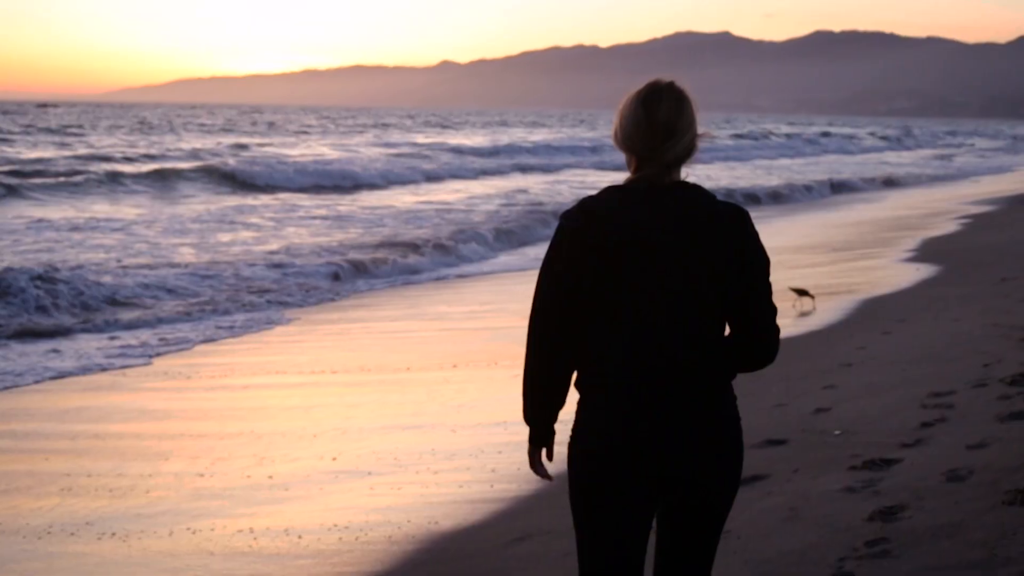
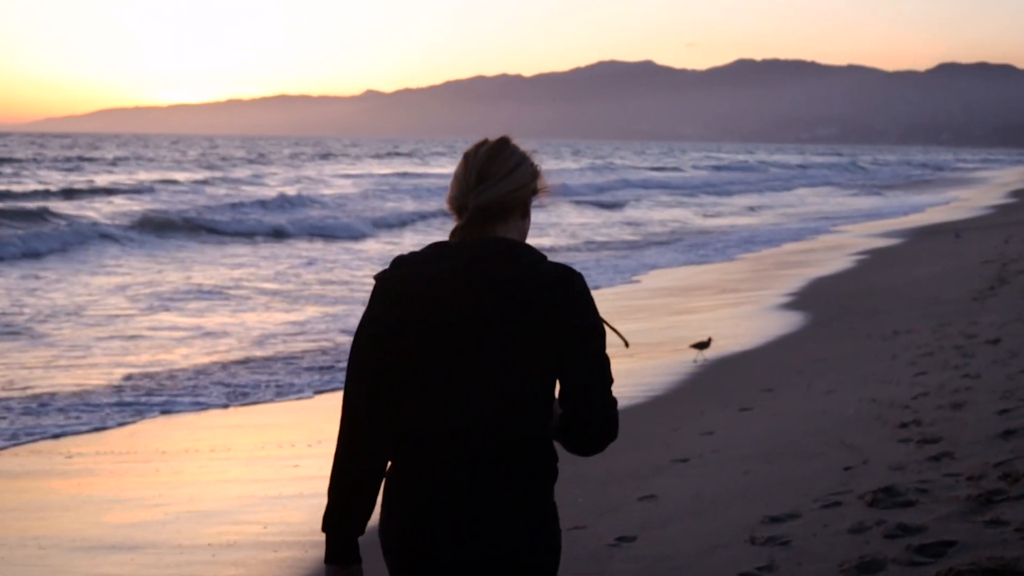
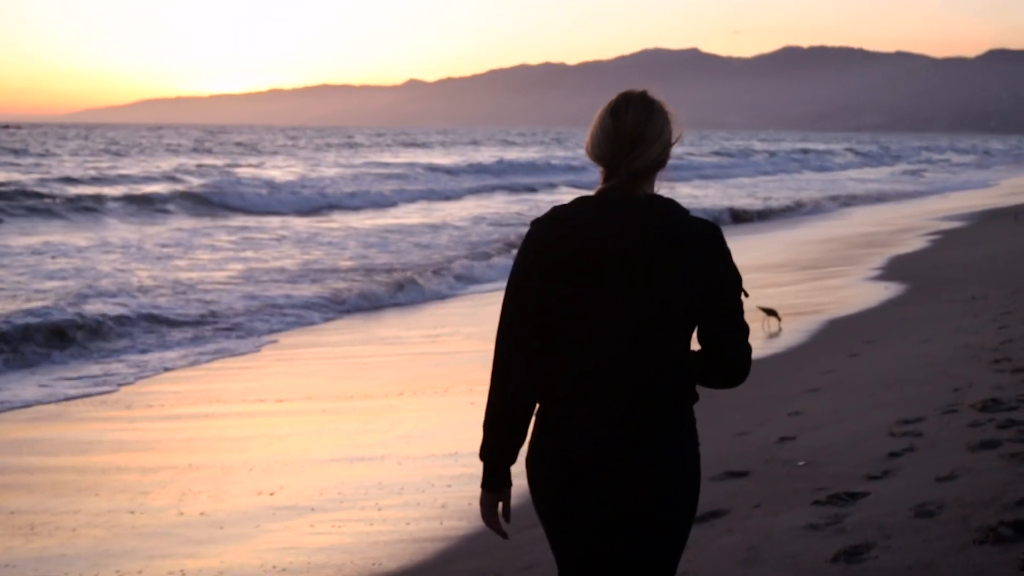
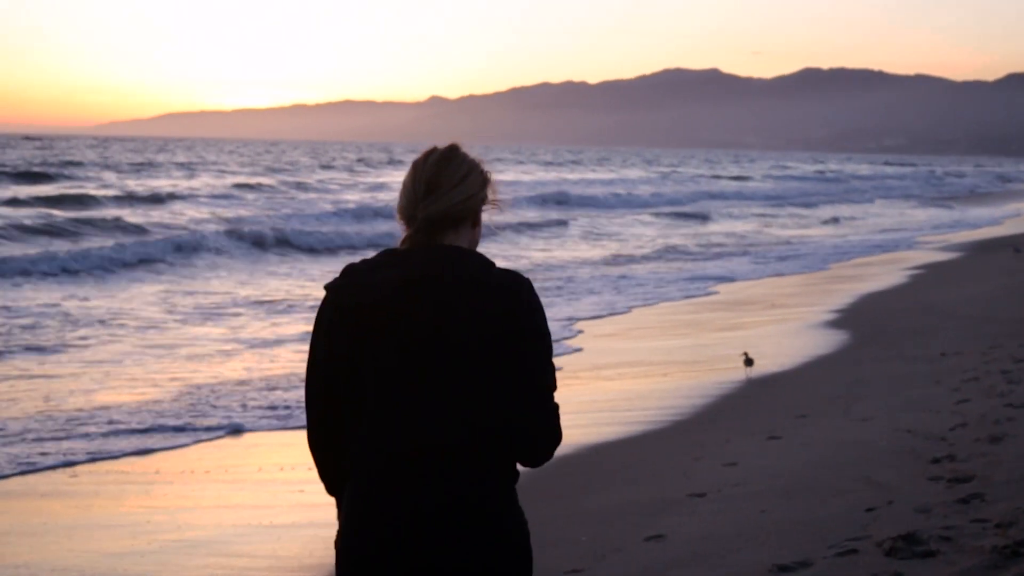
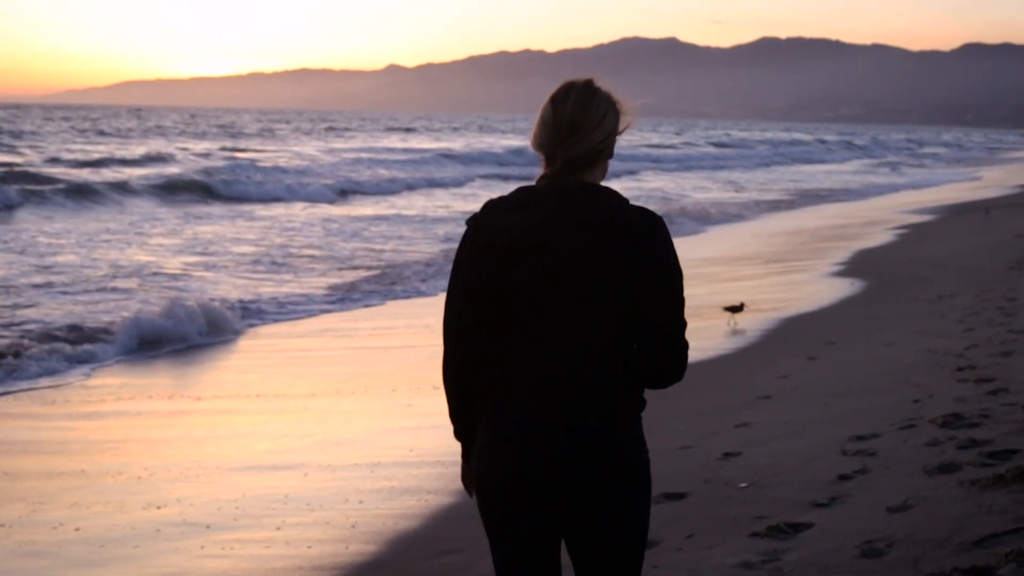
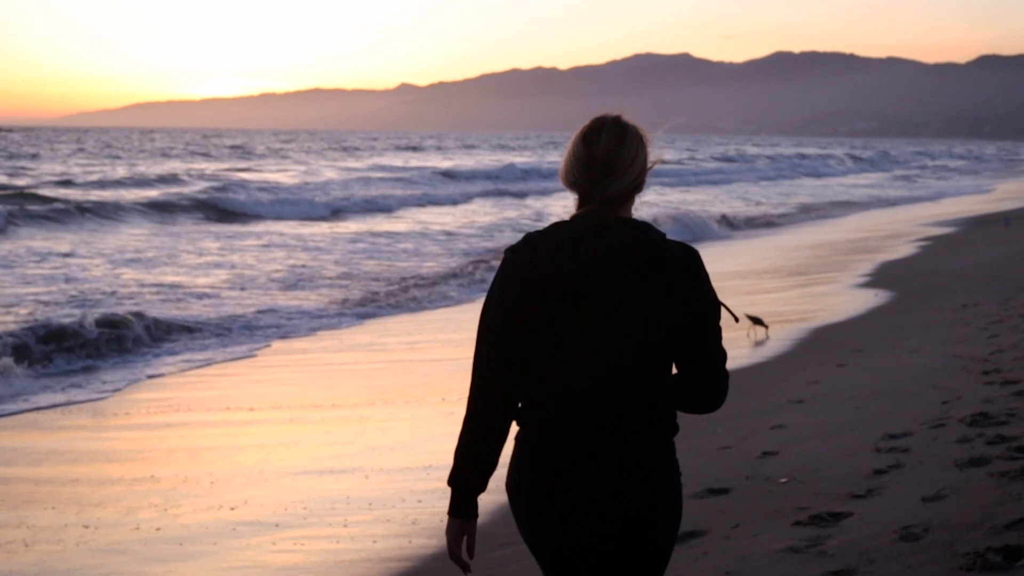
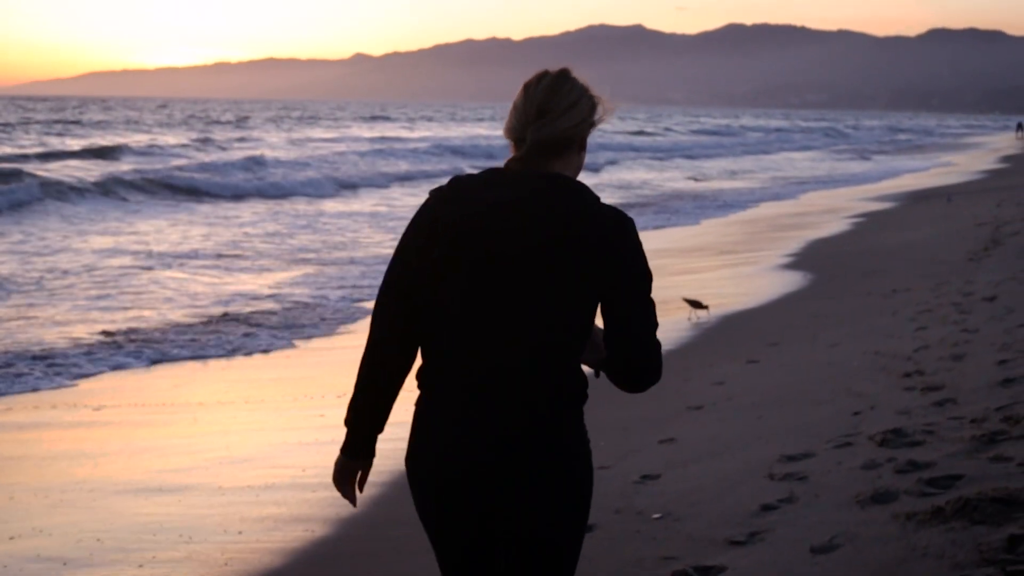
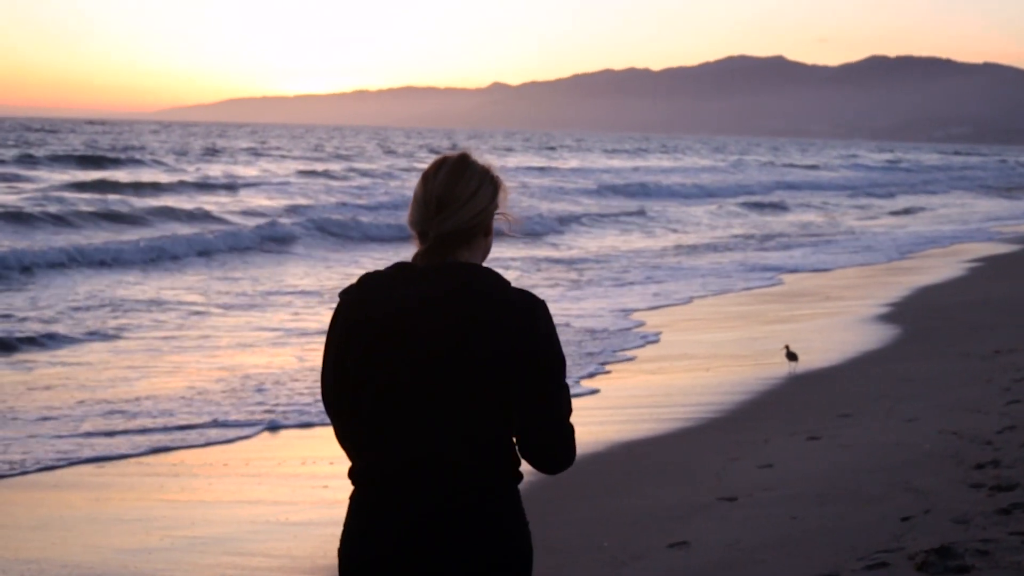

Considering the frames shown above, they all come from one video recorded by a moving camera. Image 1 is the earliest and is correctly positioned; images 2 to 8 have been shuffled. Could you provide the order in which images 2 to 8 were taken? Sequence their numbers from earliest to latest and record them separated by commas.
3, 6, 5, 7, 2, 4, 8
